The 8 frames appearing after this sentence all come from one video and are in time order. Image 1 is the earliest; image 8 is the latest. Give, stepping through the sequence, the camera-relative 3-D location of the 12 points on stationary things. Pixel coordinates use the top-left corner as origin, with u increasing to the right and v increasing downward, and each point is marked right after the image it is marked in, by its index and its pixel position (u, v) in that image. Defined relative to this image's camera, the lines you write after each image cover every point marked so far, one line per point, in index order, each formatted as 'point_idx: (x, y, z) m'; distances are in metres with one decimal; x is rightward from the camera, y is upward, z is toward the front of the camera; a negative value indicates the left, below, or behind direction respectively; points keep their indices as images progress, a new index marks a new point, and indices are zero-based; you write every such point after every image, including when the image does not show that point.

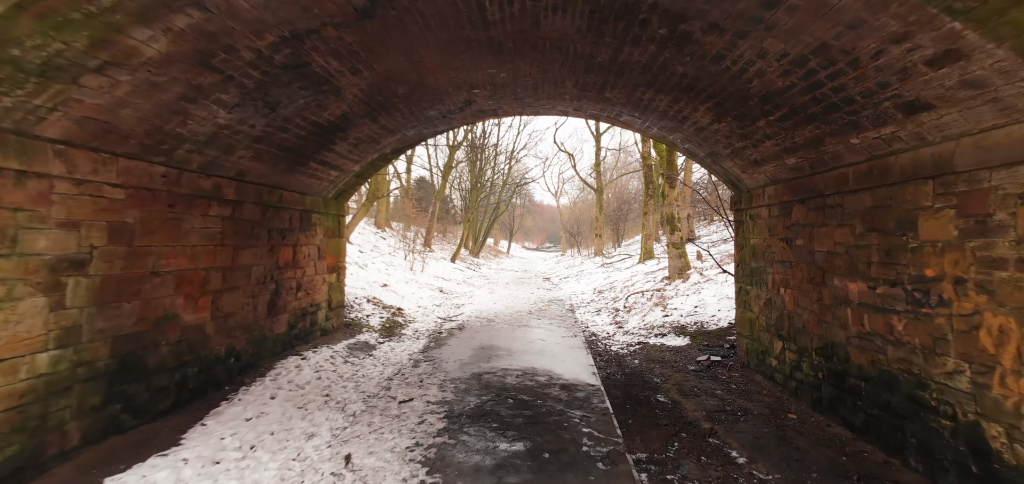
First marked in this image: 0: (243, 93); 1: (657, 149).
0: (-2.1, +1.2, +3.4) m
1: (+3.6, +2.3, +10.7) m
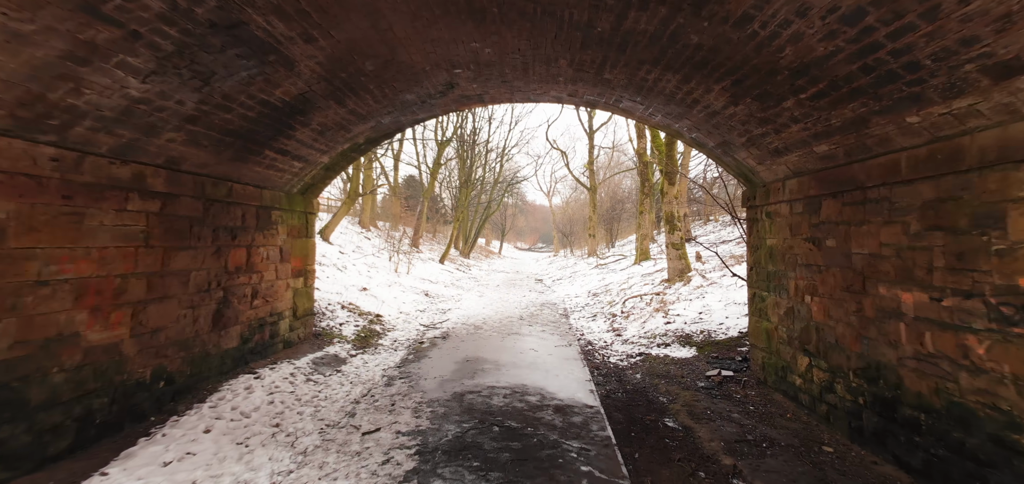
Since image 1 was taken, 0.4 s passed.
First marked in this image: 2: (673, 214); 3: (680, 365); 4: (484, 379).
0: (-2.2, +1.2, +2.8) m
1: (+3.4, +2.3, +10.1) m
2: (+3.6, +0.6, +9.5) m
3: (+2.1, -1.6, +5.4) m
4: (-0.3, -1.6, +5.1) m
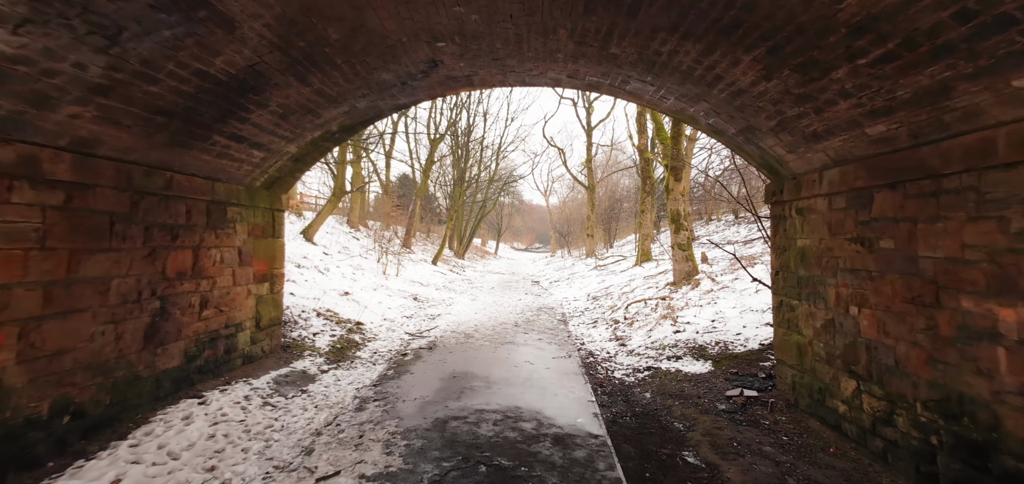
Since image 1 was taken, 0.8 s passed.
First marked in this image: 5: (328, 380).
0: (-2.3, +1.2, +2.1) m
1: (+3.3, +2.3, +9.5) m
2: (+3.5, +0.6, +8.9) m
3: (+2.0, -1.6, +4.8) m
4: (-0.4, -1.6, +4.4) m
5: (-2.0, -1.5, +4.8) m
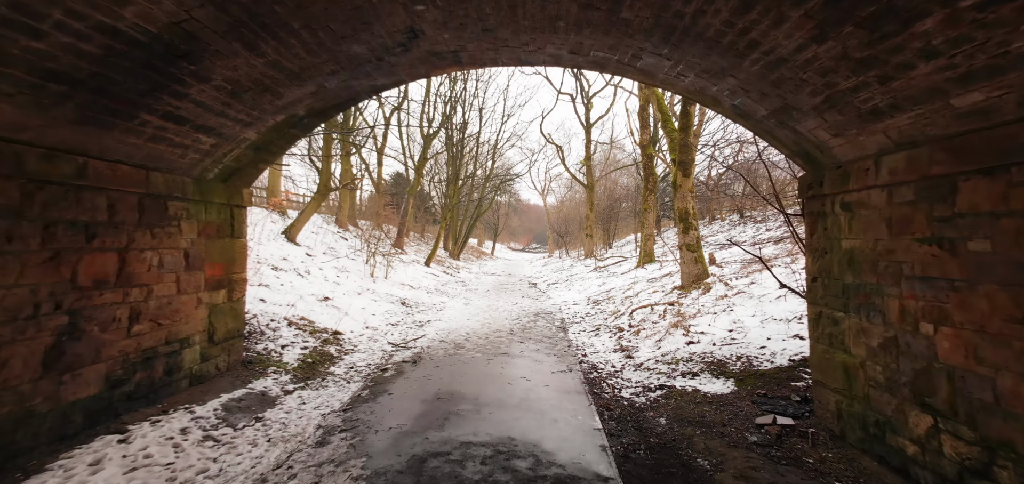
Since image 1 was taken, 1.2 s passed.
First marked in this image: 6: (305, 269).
0: (-2.4, +1.2, +1.4) m
1: (+3.2, +2.3, +8.8) m
2: (+3.4, +0.6, +8.3) m
3: (+2.0, -1.6, +4.1) m
4: (-0.5, -1.6, +3.8) m
5: (-2.1, -1.6, +4.2) m
6: (-4.4, -0.6, +9.3) m
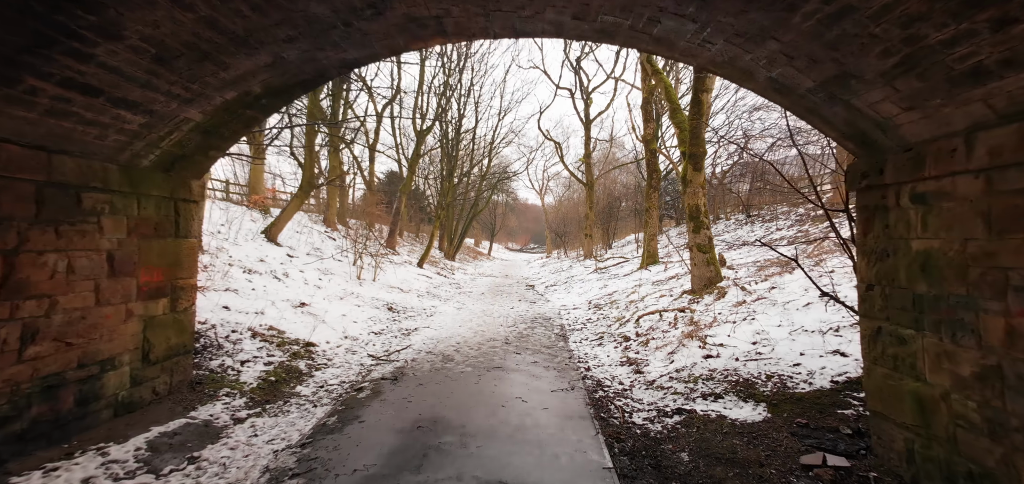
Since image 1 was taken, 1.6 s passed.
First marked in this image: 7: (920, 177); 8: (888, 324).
0: (-2.4, +1.2, +0.7) m
1: (+3.1, +2.3, +8.2) m
2: (+3.3, +0.6, +7.6) m
3: (+1.9, -1.6, +3.5) m
4: (-0.5, -1.6, +3.1) m
5: (-2.2, -1.6, +3.5) m
6: (-4.5, -0.6, +8.6) m
7: (+2.6, +0.4, +2.7) m
8: (+2.6, -0.6, +3.0) m
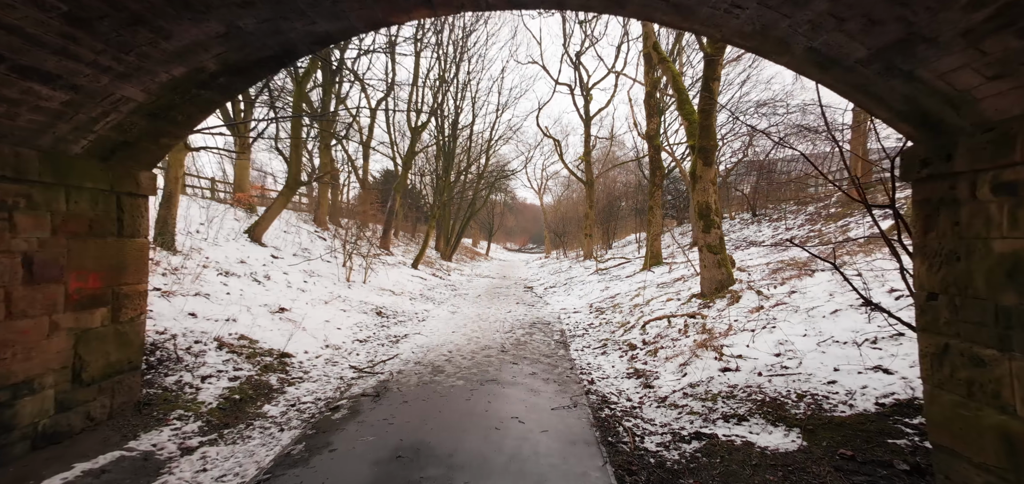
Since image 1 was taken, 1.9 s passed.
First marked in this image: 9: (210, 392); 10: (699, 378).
0: (-2.4, +1.2, +0.2) m
1: (+3.0, +2.3, +7.6) m
2: (+3.2, +0.6, +7.1) m
3: (+1.9, -1.6, +2.9) m
4: (-0.6, -1.6, +2.6) m
5: (-2.2, -1.6, +2.9) m
6: (-4.6, -0.6, +8.0) m
7: (+2.6, +0.4, +2.2) m
8: (+2.6, -0.6, +2.5) m
9: (-2.8, -1.4, +4.0) m
10: (+2.0, -1.4, +4.6) m
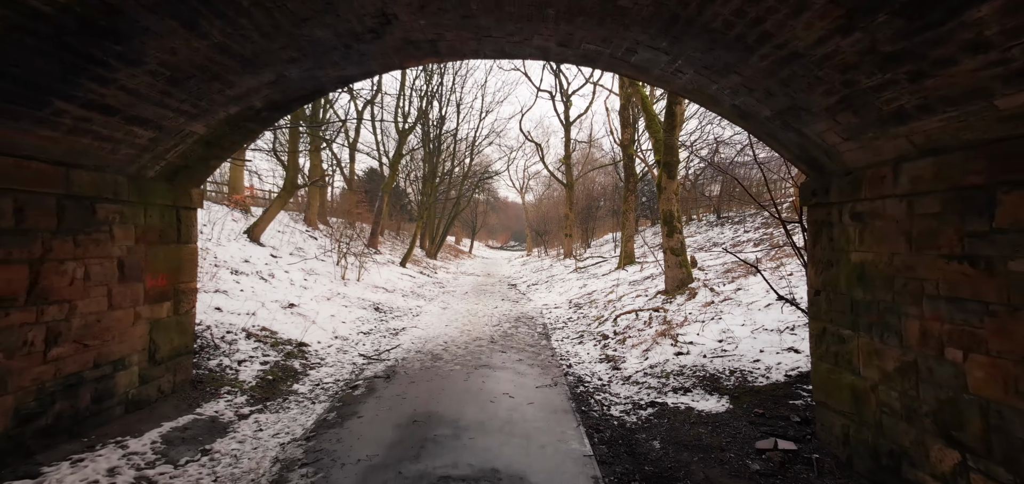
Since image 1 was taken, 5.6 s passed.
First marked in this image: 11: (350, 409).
0: (-2.4, +1.1, +0.9) m
1: (+2.8, +2.3, +8.6) m
2: (+3.0, +0.5, +8.1) m
3: (+1.8, -1.7, +3.9) m
4: (-0.6, -1.7, +3.4) m
5: (-2.3, -1.6, +3.7) m
6: (-4.9, -0.6, +8.7) m
7: (+2.5, +0.3, +3.2) m
8: (+2.5, -0.7, +3.4) m
9: (-2.9, -1.4, +4.7) m
10: (+1.9, -1.5, +5.5) m
11: (-1.6, -1.7, +4.3) m
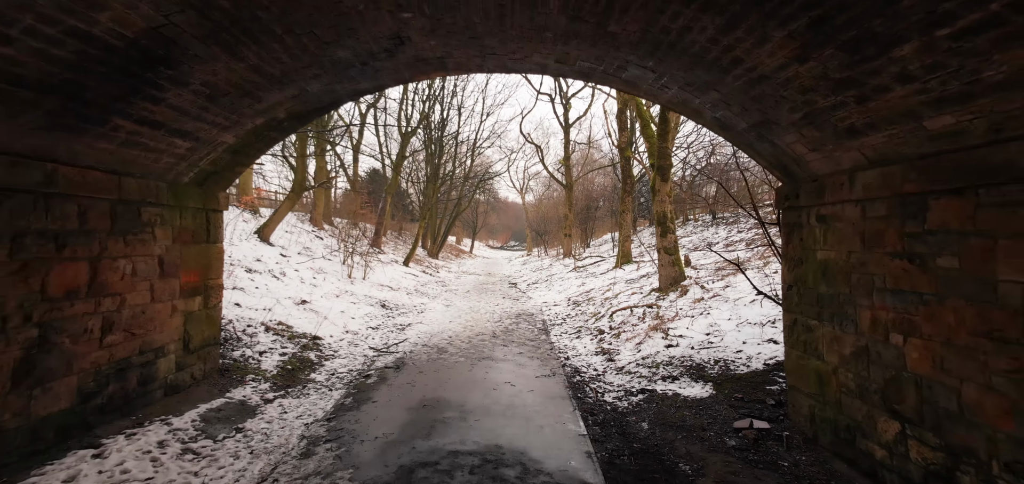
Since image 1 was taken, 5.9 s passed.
0: (-2.3, +1.1, +1.3) m
1: (+2.8, +2.3, +9.0) m
2: (+3.0, +0.5, +8.4) m
3: (+1.8, -1.7, +4.3) m
4: (-0.6, -1.7, +3.8) m
5: (-2.3, -1.6, +4.1) m
6: (-4.8, -0.6, +9.1) m
7: (+2.6, +0.3, +3.6) m
8: (+2.5, -0.7, +3.8) m
9: (-2.9, -1.4, +5.1) m
10: (+1.9, -1.5, +5.9) m
11: (-1.6, -1.7, +4.7) m
